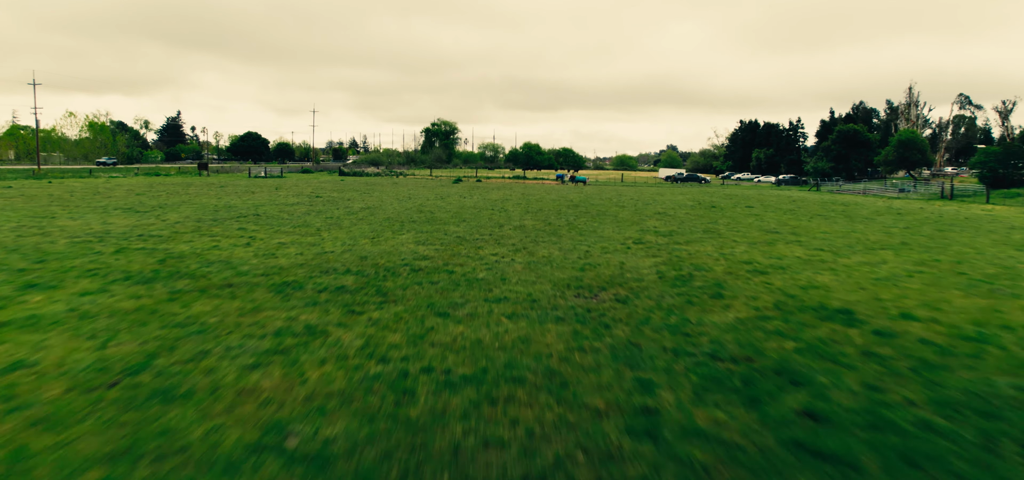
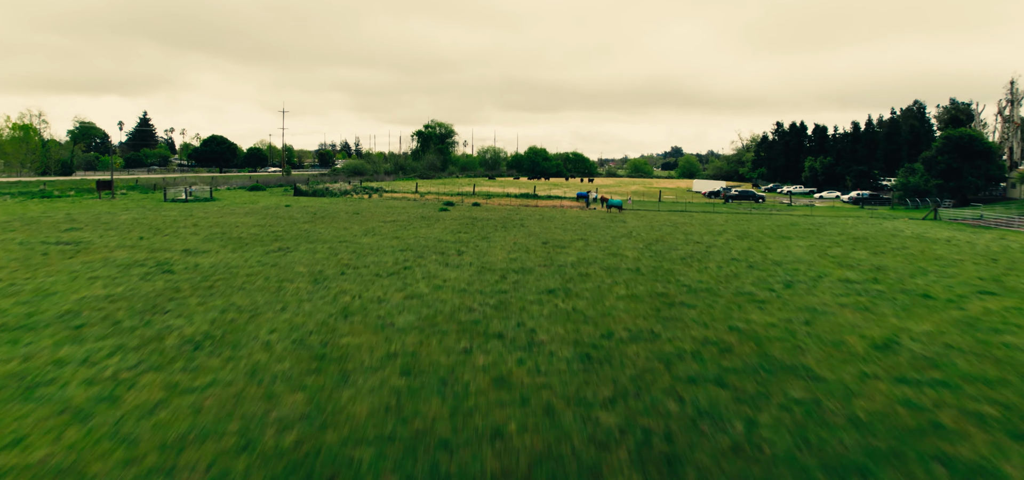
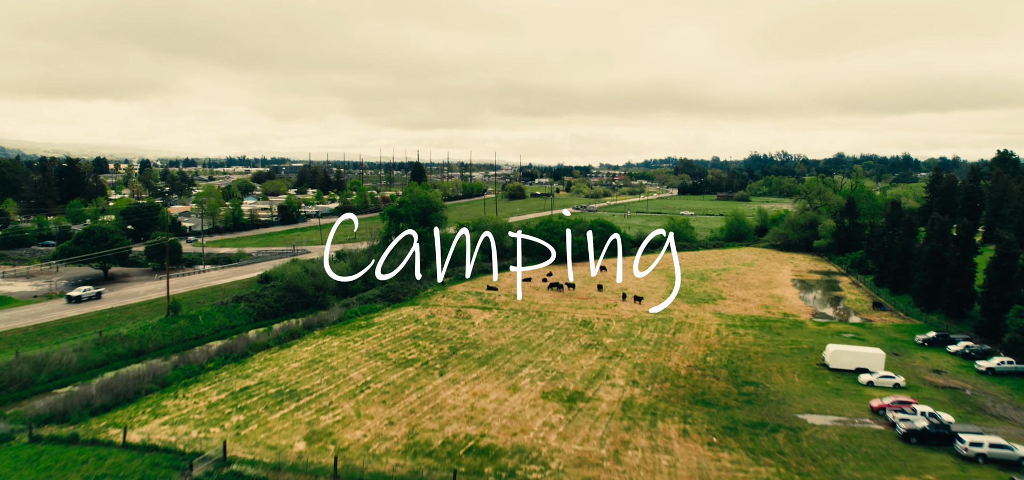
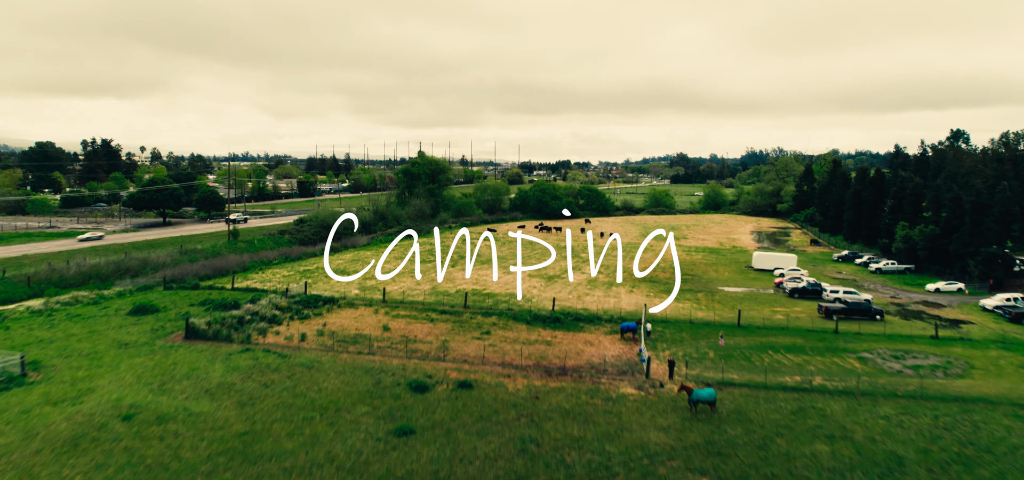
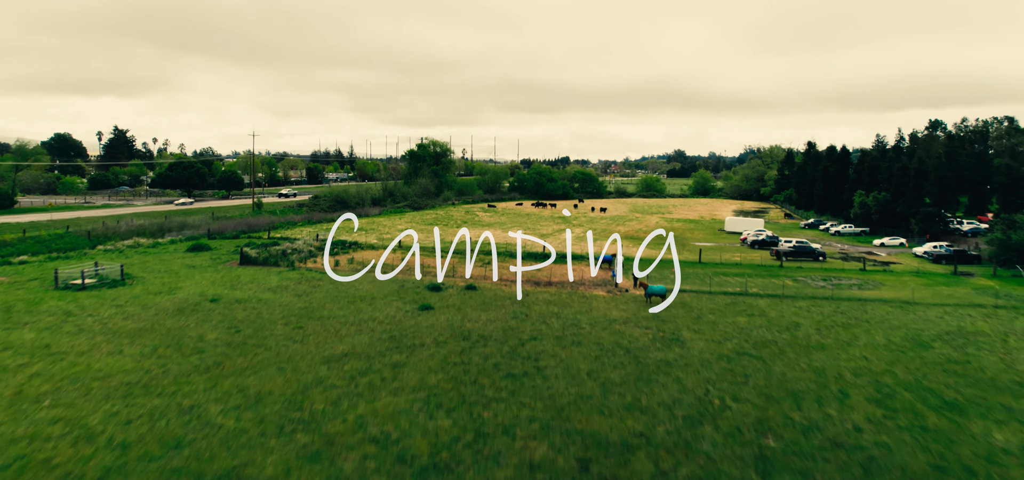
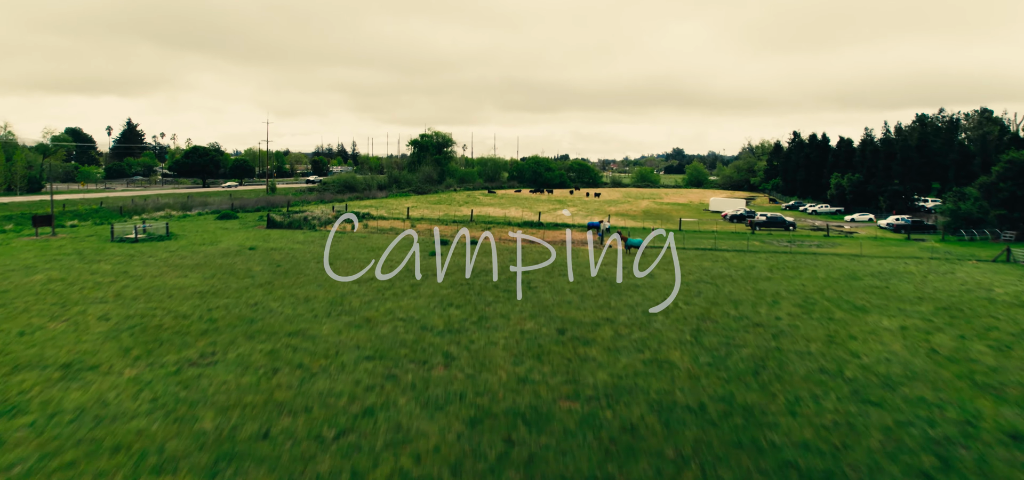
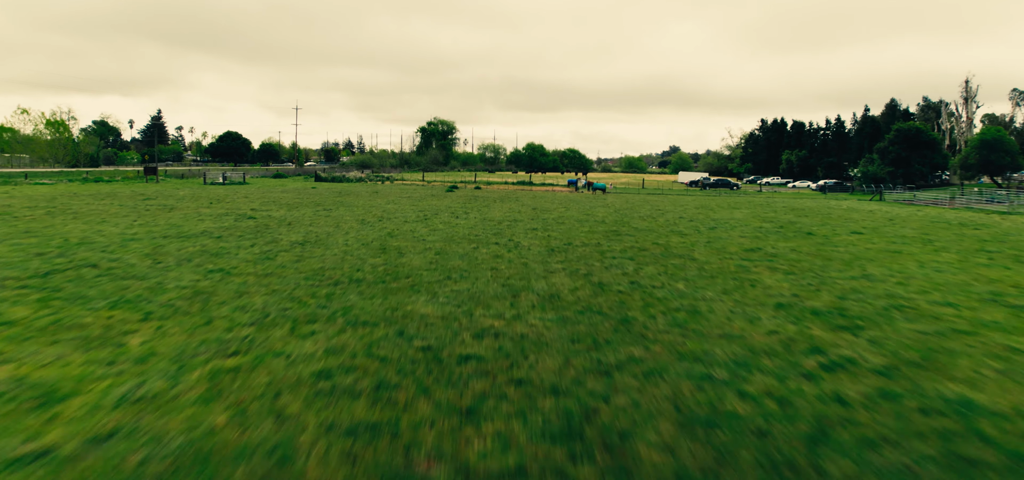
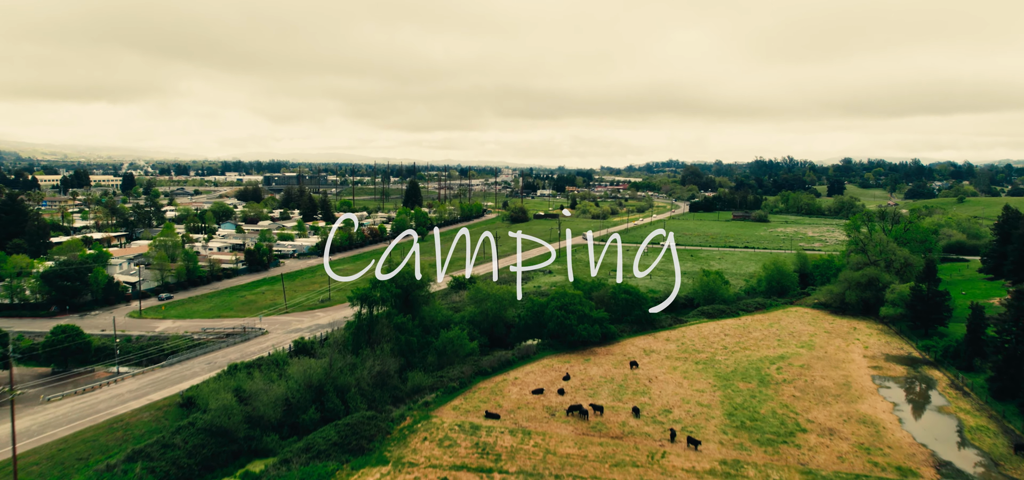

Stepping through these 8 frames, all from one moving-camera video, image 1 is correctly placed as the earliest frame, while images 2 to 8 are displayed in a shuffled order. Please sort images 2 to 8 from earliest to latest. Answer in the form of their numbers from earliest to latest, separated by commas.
7, 2, 6, 5, 4, 3, 8
